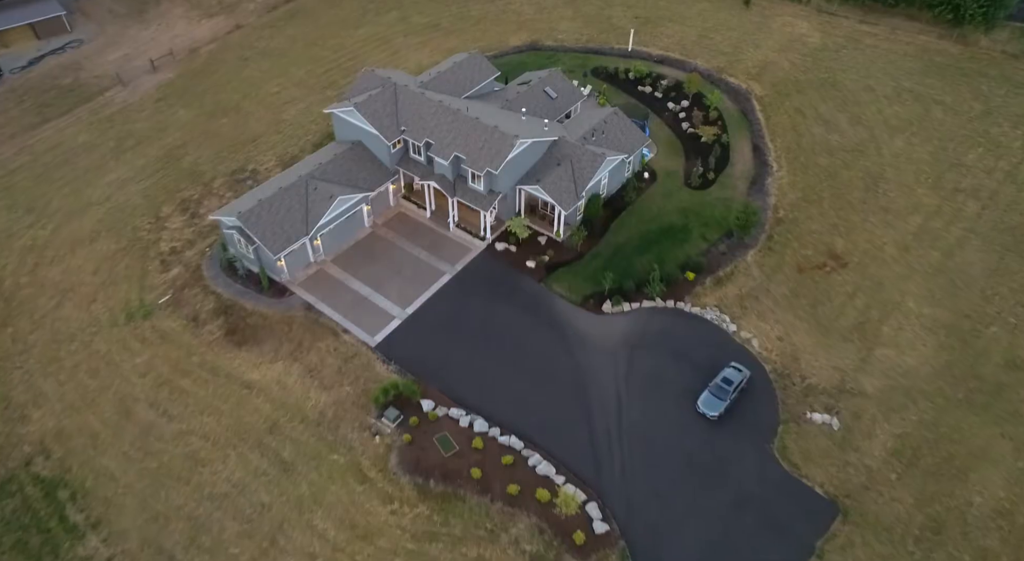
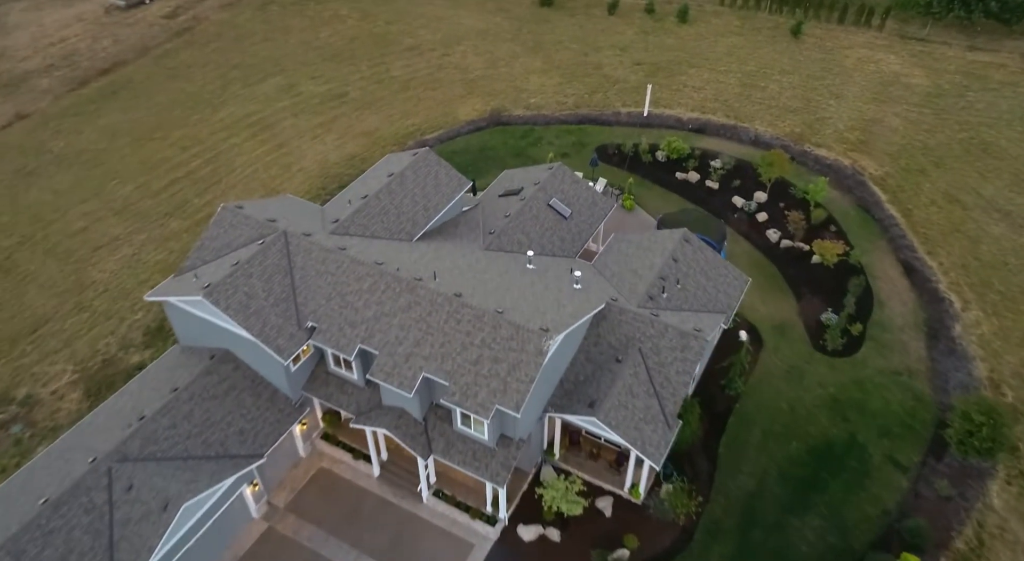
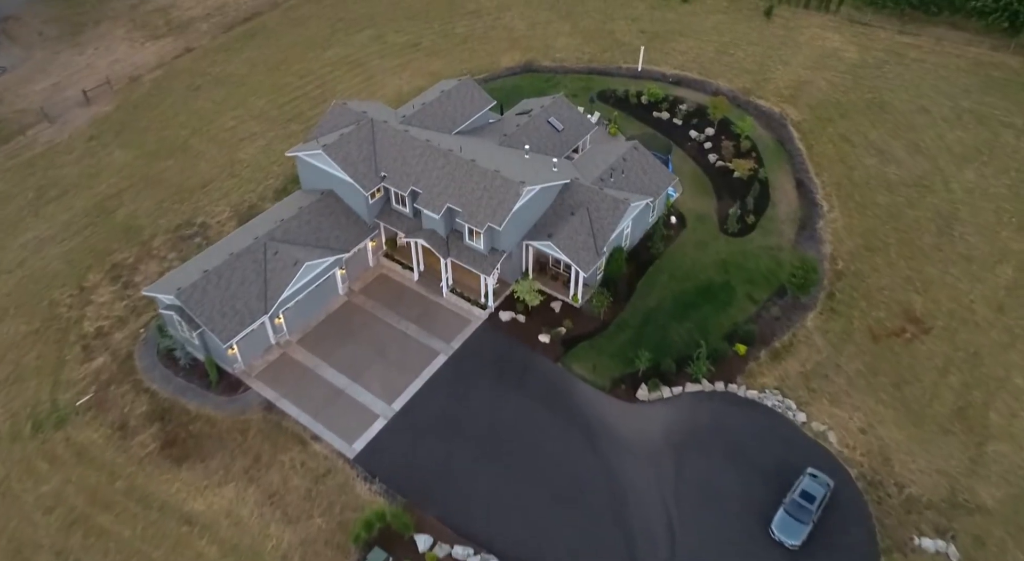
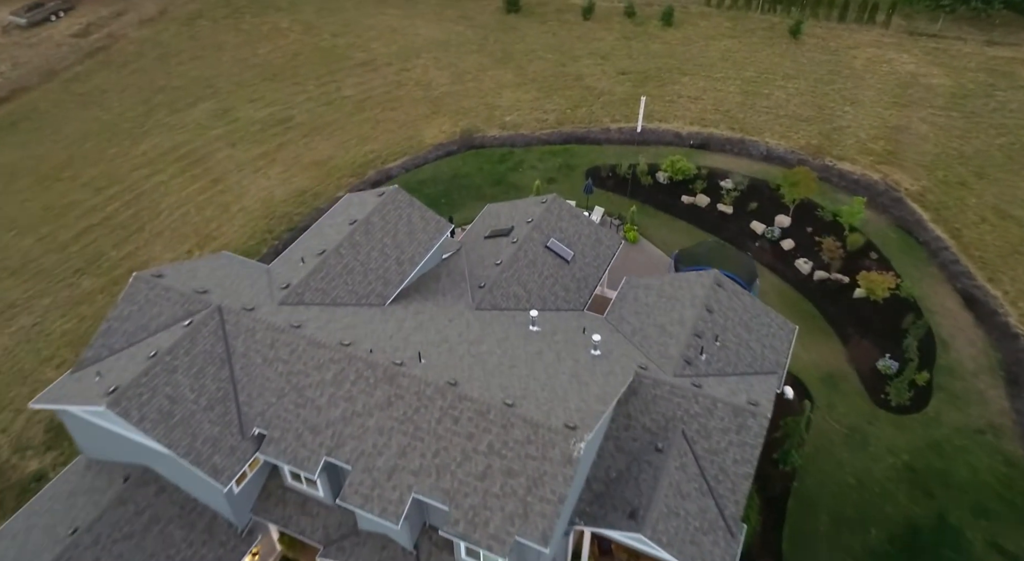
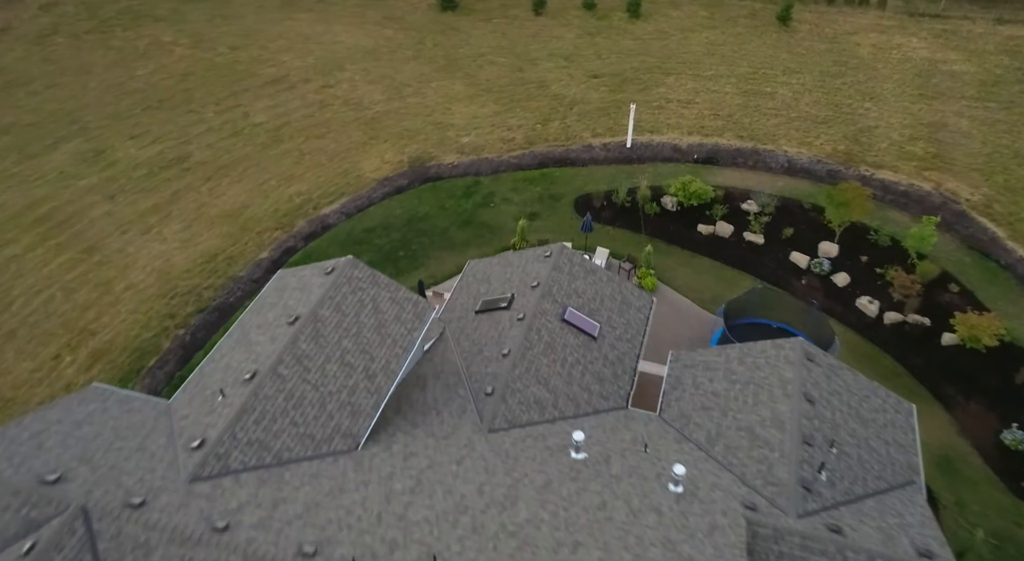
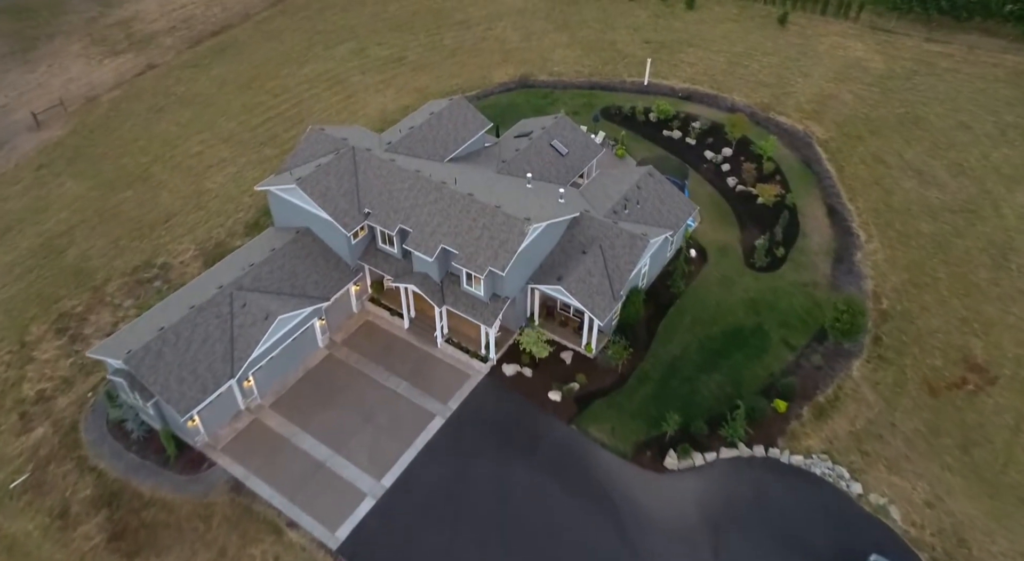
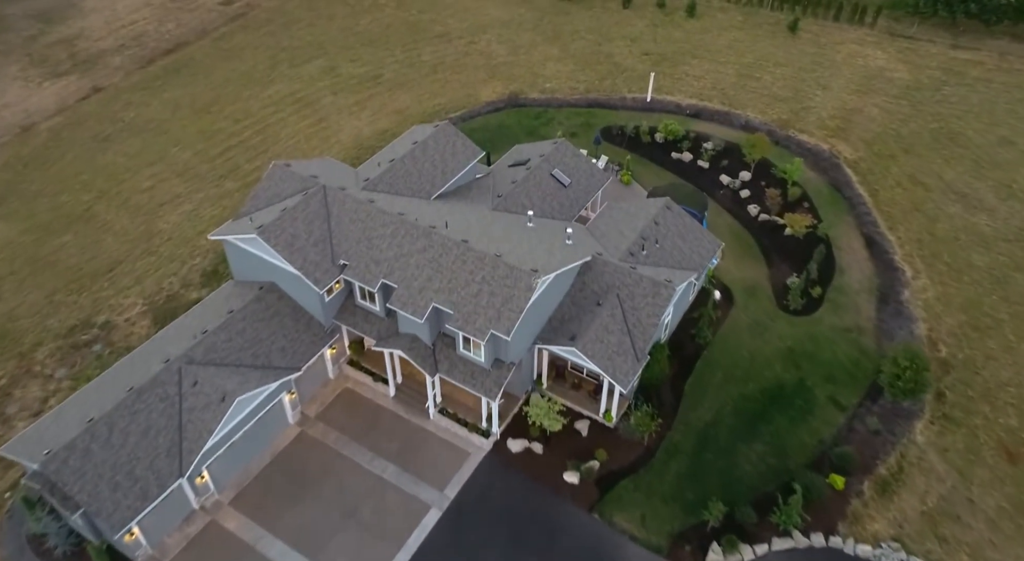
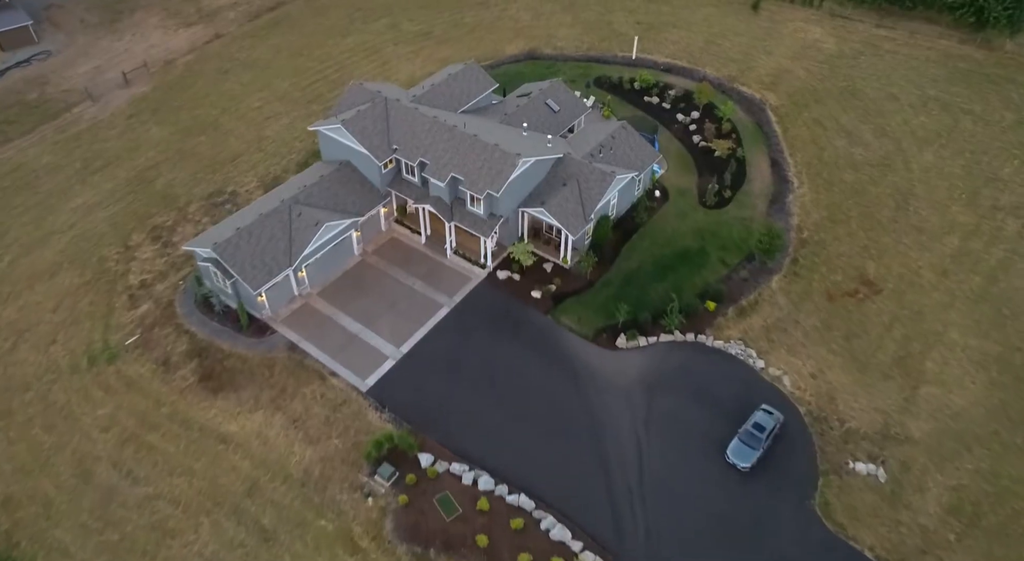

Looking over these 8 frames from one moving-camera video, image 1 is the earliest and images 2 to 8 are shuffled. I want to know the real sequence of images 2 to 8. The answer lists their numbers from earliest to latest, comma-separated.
8, 3, 6, 7, 2, 4, 5
